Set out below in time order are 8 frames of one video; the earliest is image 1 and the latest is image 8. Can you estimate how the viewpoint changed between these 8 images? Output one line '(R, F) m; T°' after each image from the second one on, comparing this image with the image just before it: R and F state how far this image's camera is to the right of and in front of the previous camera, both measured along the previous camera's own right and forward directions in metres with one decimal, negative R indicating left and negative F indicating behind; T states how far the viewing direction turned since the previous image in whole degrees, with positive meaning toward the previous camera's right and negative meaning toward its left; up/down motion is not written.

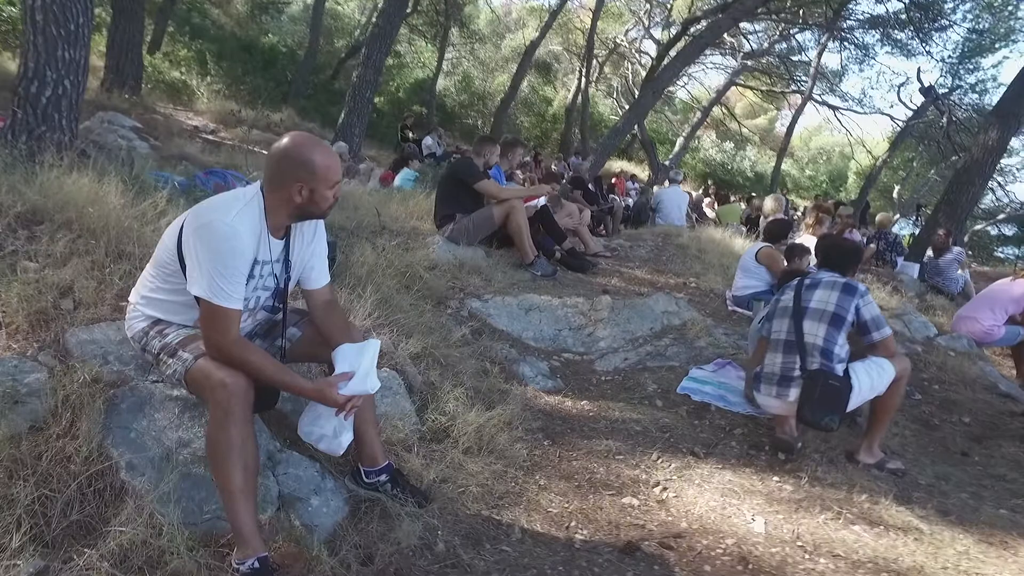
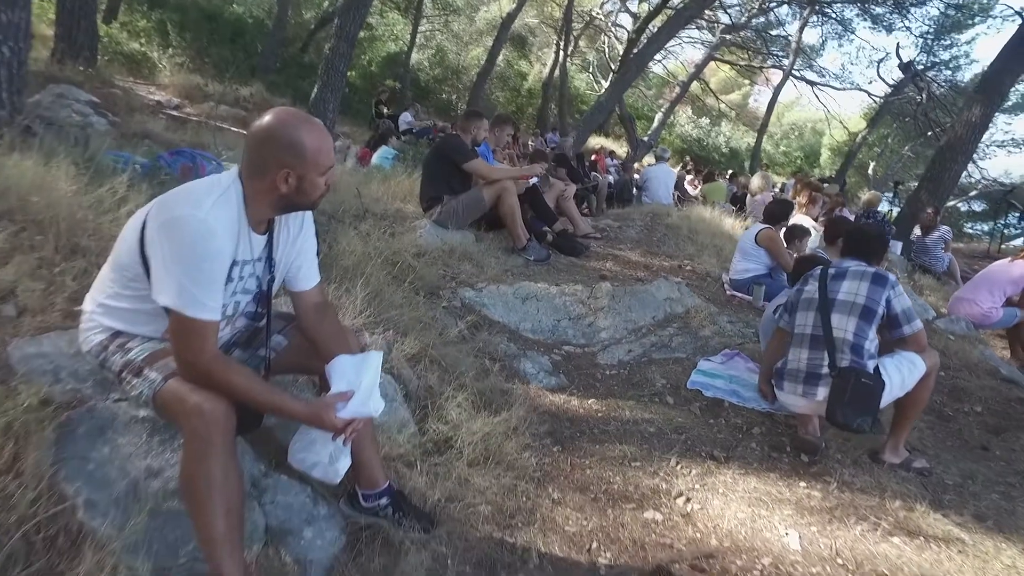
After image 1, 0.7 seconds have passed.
(-0.2, +0.4) m; +2°
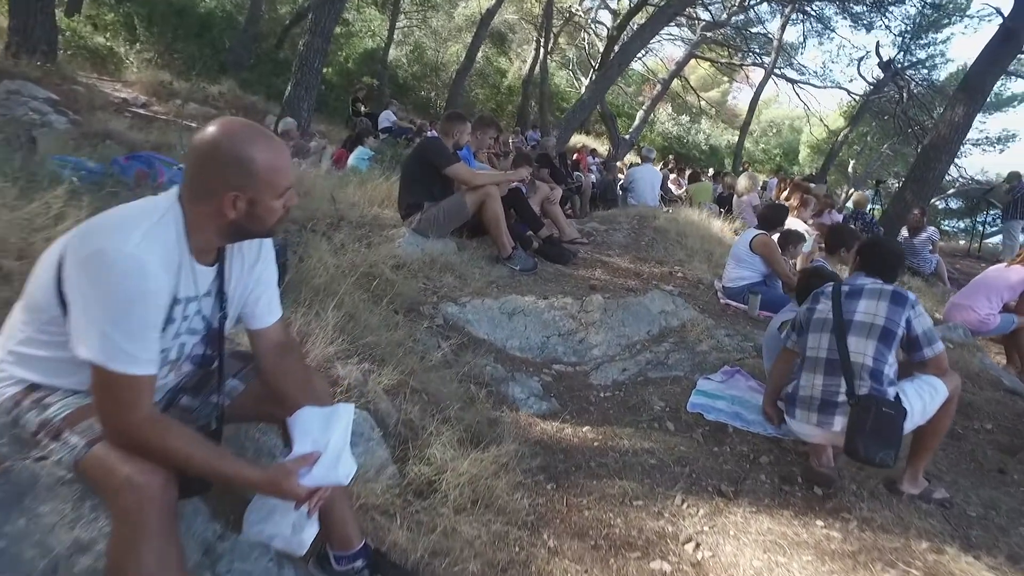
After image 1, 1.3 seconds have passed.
(0.0, +0.3) m; +2°
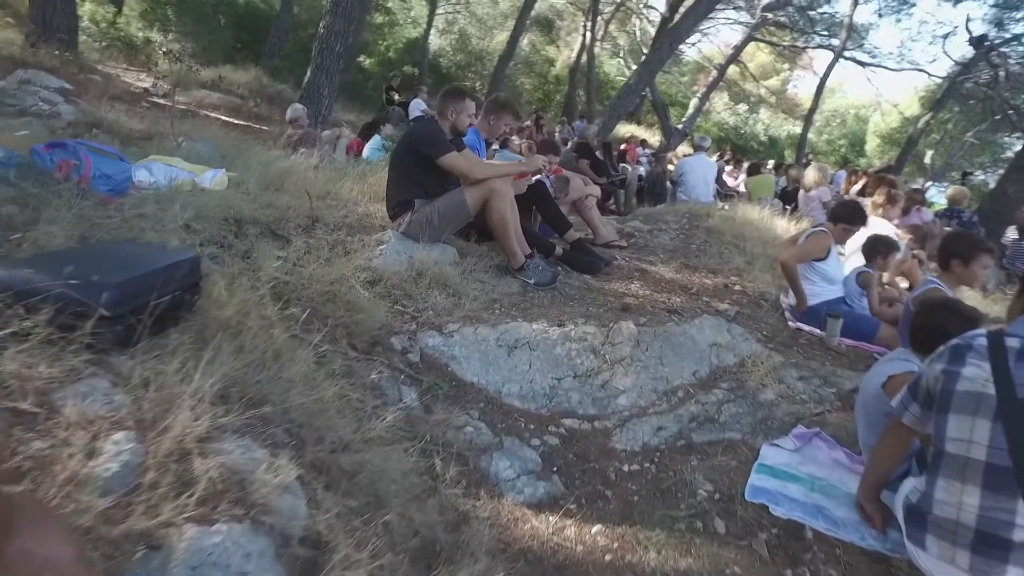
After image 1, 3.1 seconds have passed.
(+0.3, +1.2) m; -4°
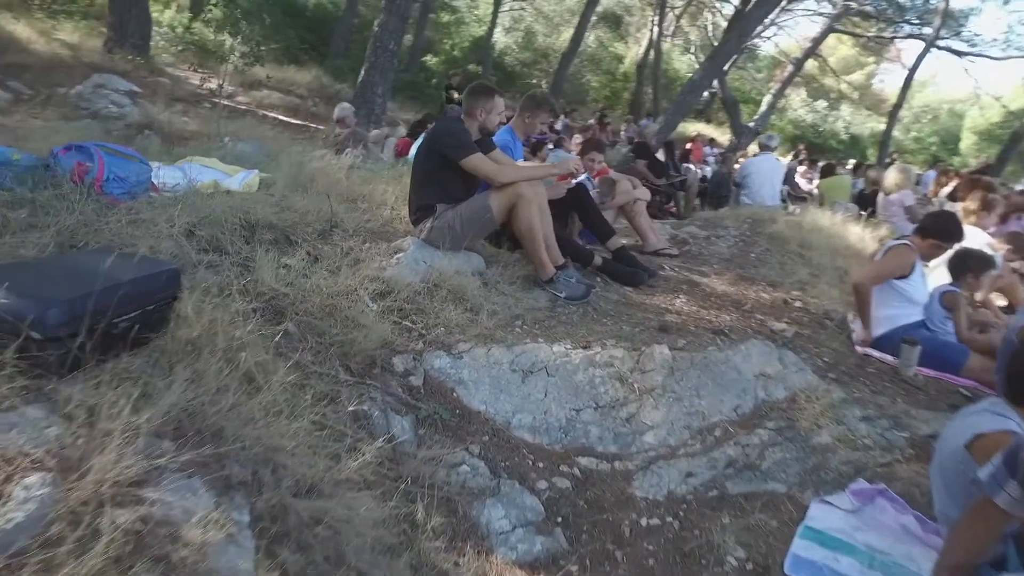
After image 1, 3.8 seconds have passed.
(+0.3, +0.4) m; -6°
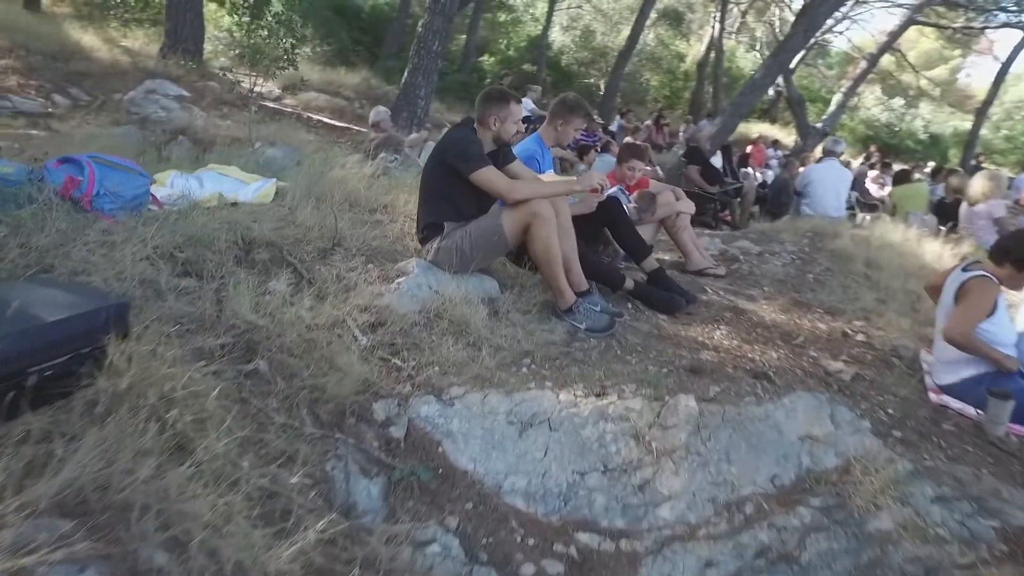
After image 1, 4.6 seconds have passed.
(+0.3, +0.5) m; -5°
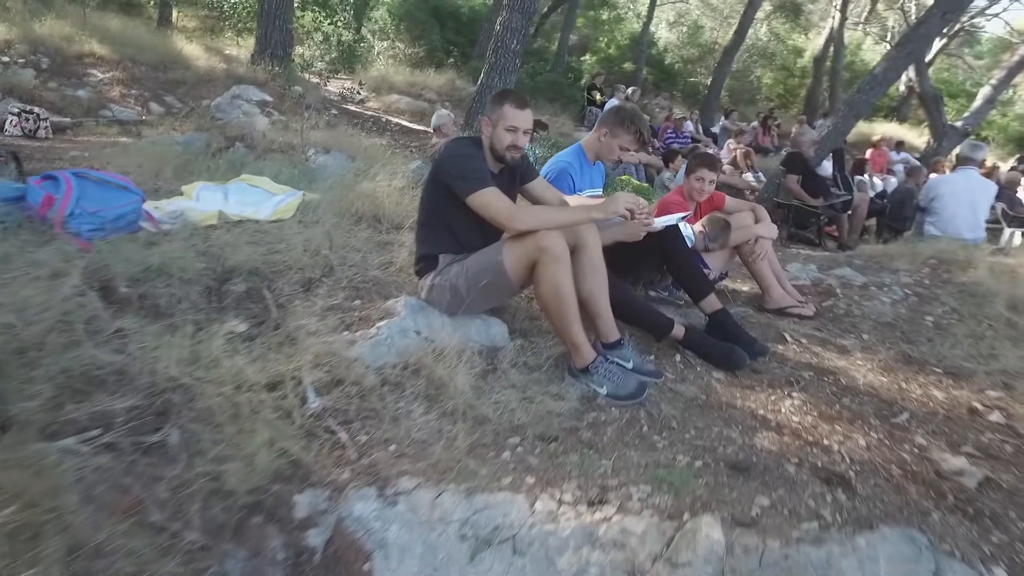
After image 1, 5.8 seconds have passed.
(+0.5, +0.8) m; -9°
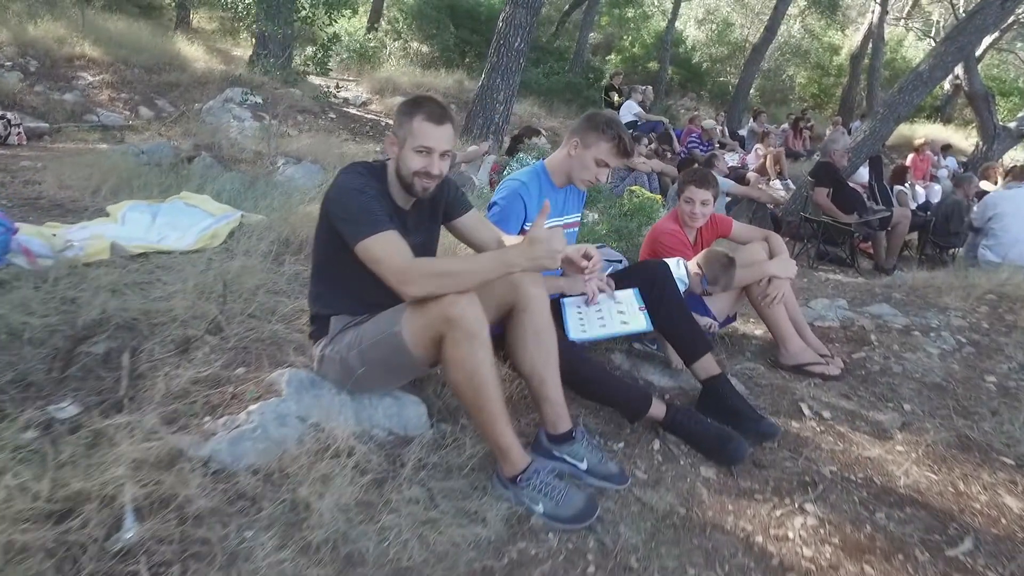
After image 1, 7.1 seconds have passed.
(+0.4, +0.8) m; -3°
